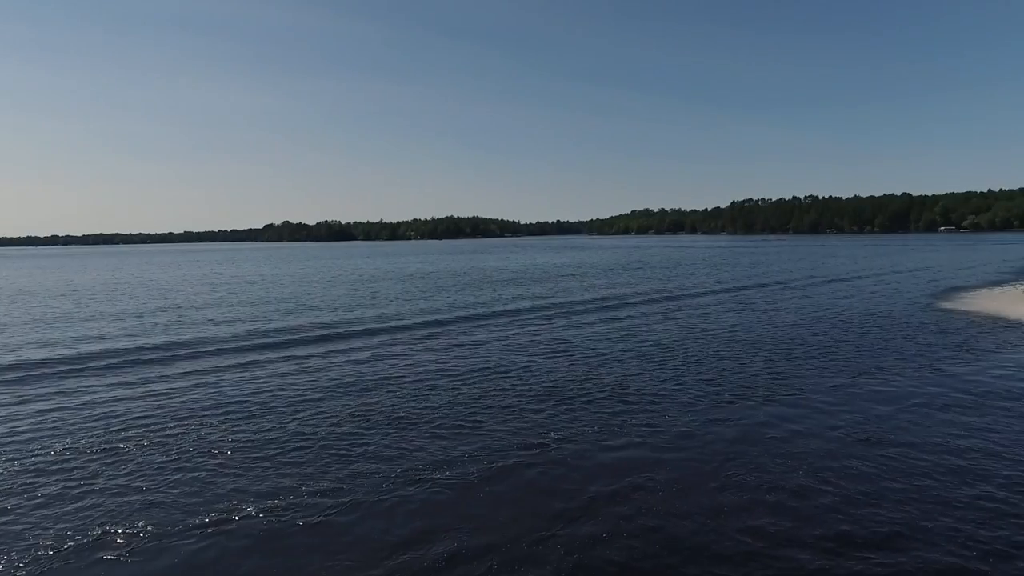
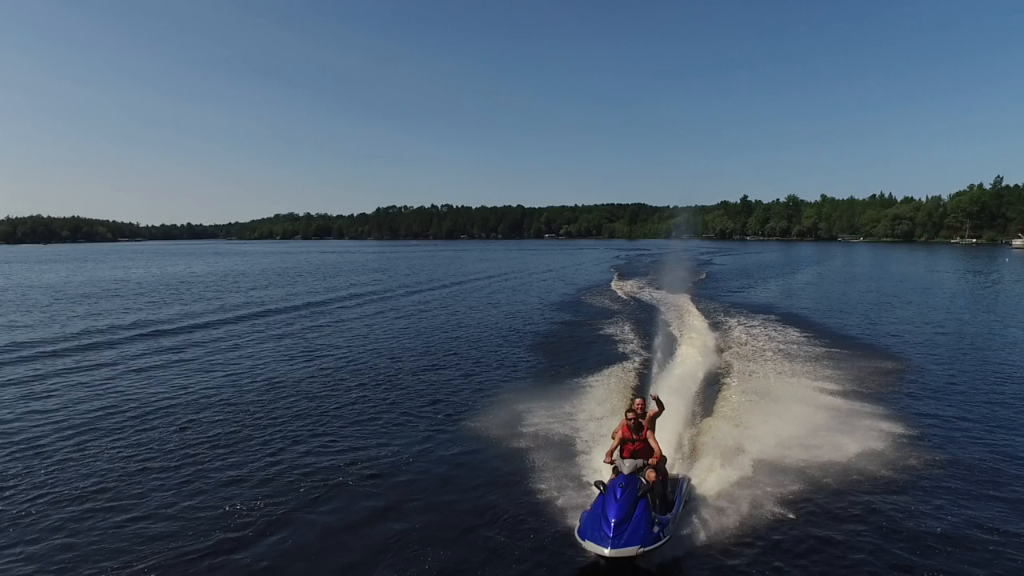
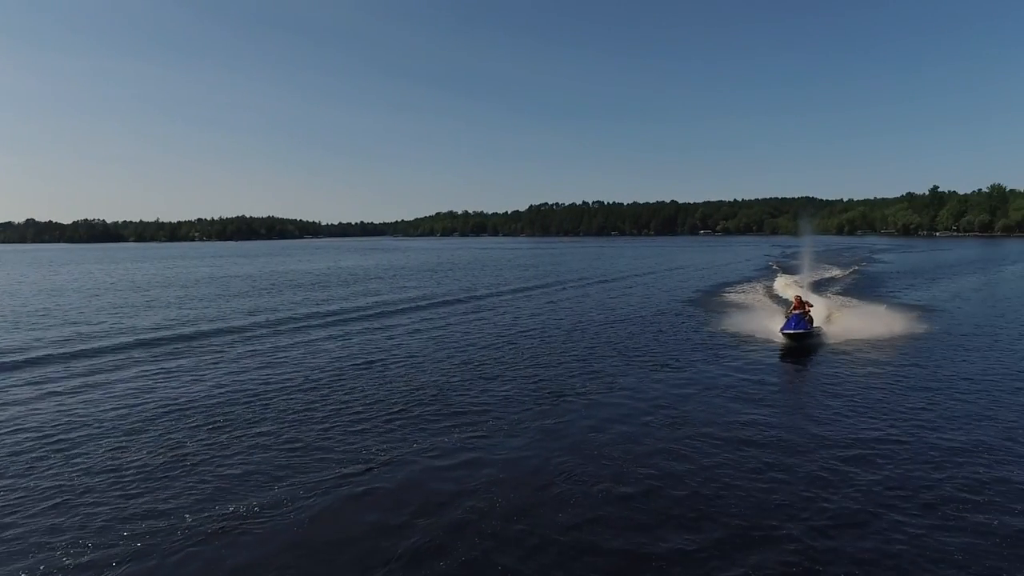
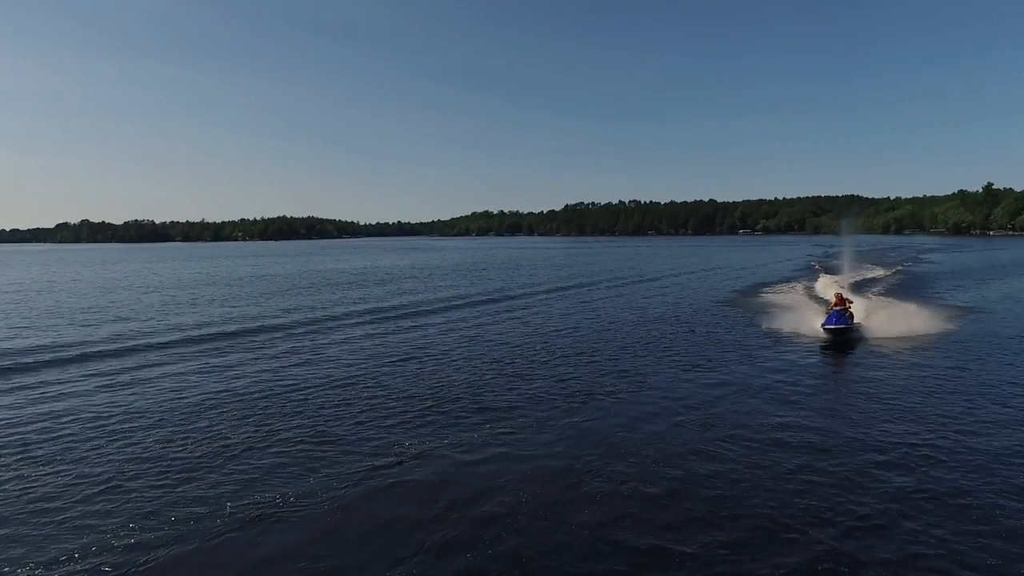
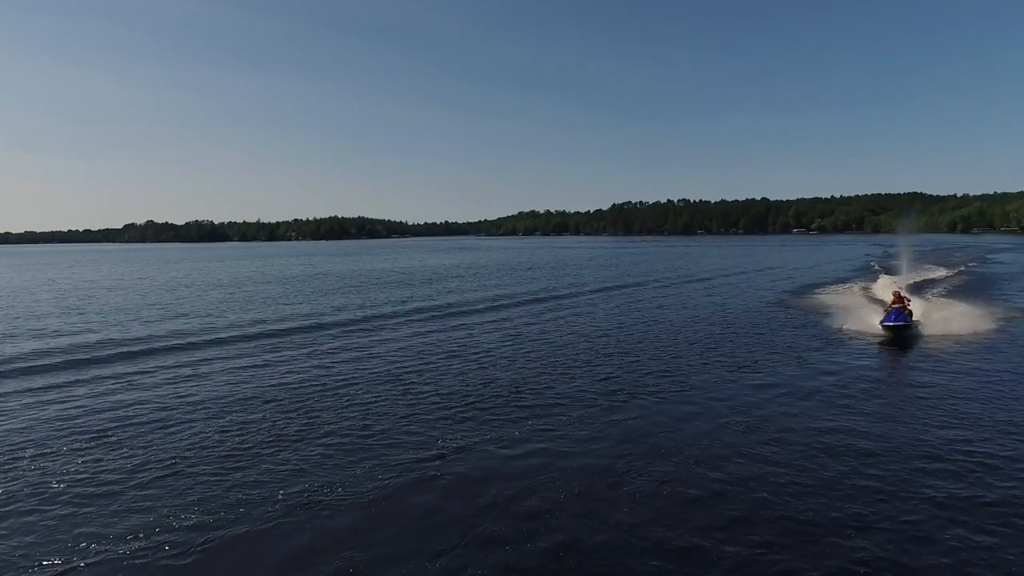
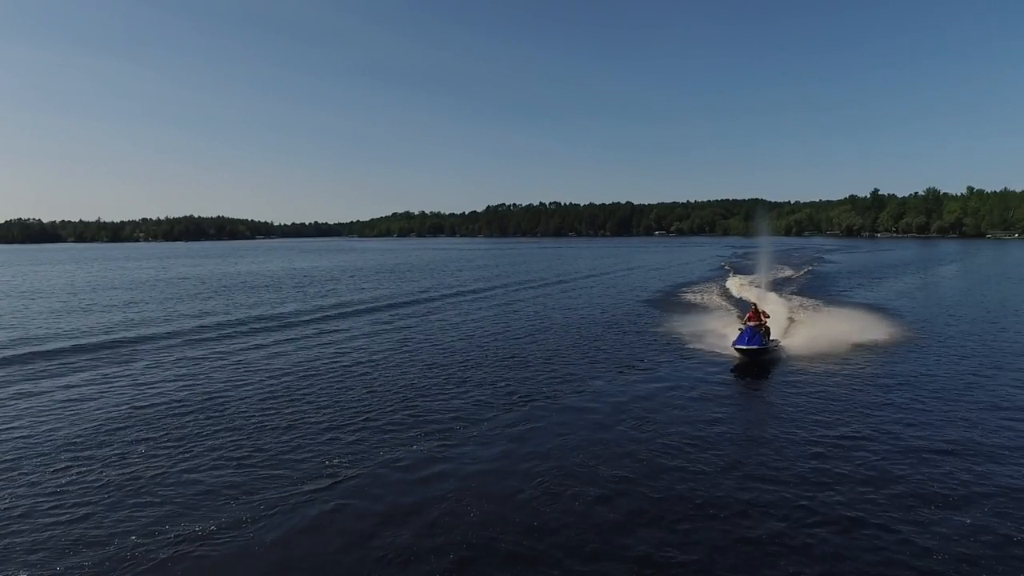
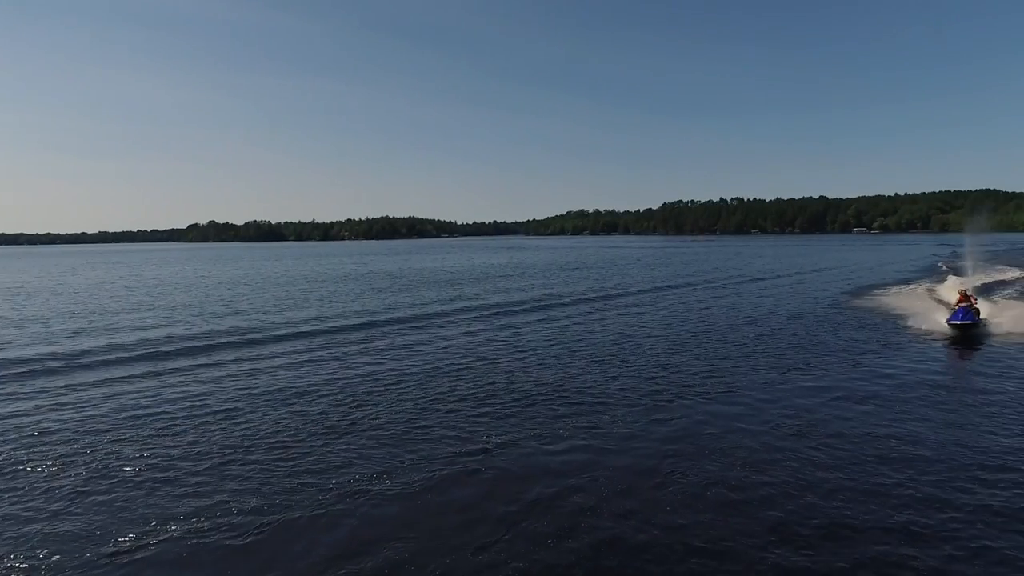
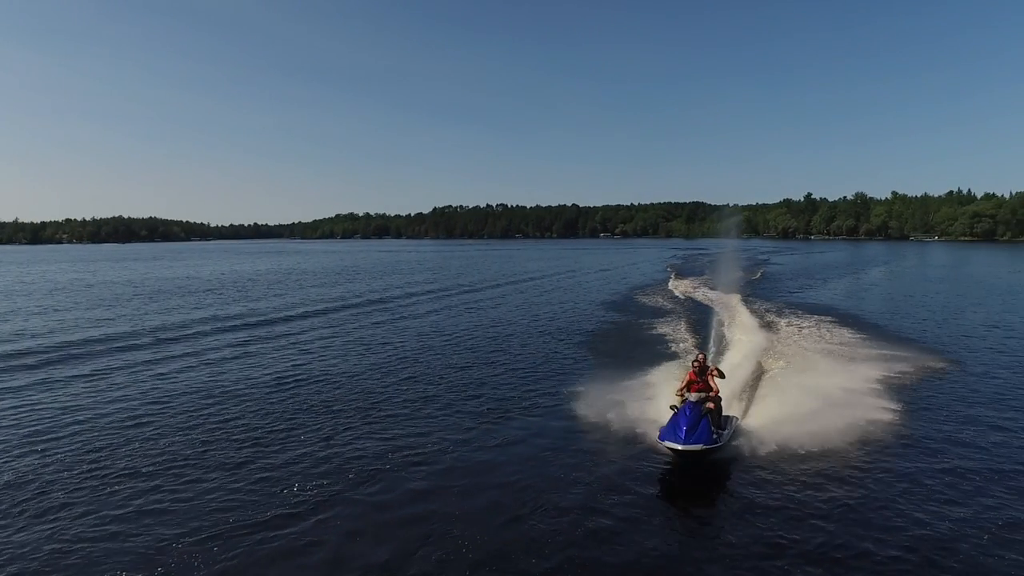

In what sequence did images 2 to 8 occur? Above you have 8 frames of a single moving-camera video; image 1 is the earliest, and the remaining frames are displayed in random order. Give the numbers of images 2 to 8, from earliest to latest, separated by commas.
7, 5, 4, 3, 6, 8, 2
